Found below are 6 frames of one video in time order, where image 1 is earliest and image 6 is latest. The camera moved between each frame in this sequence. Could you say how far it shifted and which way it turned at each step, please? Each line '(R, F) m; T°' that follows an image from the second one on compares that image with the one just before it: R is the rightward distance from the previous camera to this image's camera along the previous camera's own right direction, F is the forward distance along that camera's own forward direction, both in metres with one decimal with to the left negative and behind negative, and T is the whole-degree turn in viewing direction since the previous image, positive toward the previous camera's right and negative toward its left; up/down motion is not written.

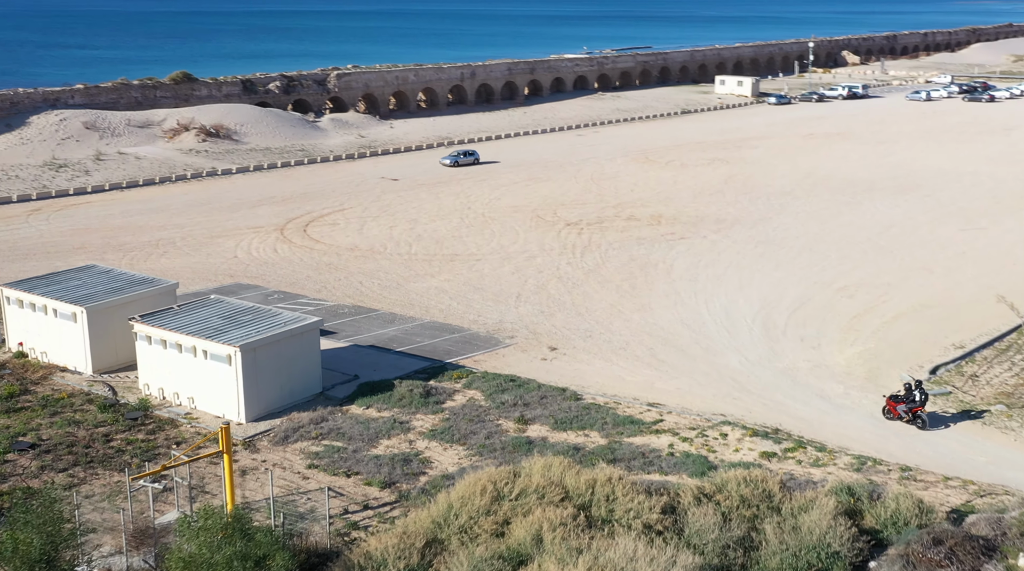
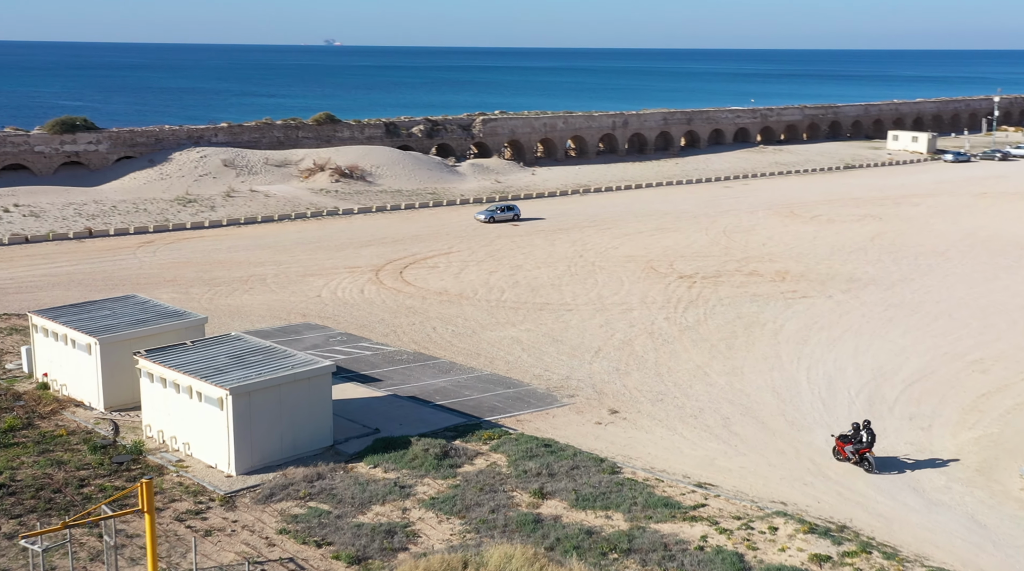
(+2.8, +3.4) m; -9°
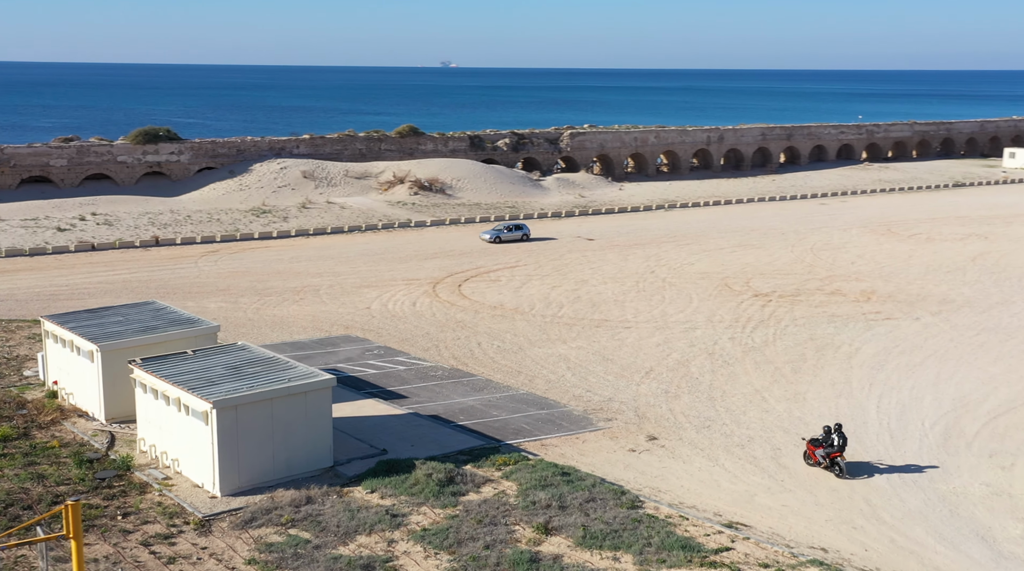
(+1.7, +2.3) m; -5°
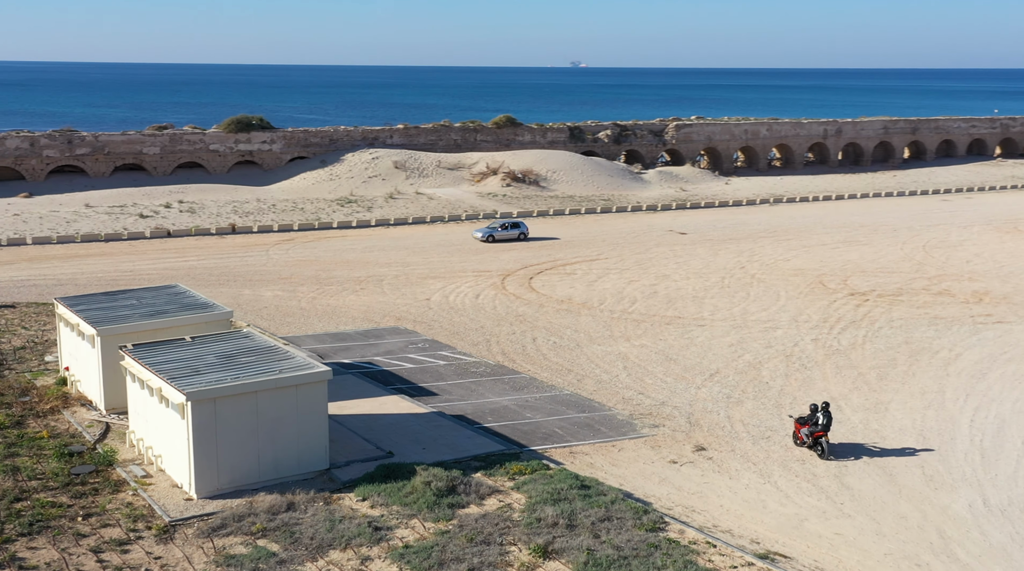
(+1.8, +2.6) m; -6°
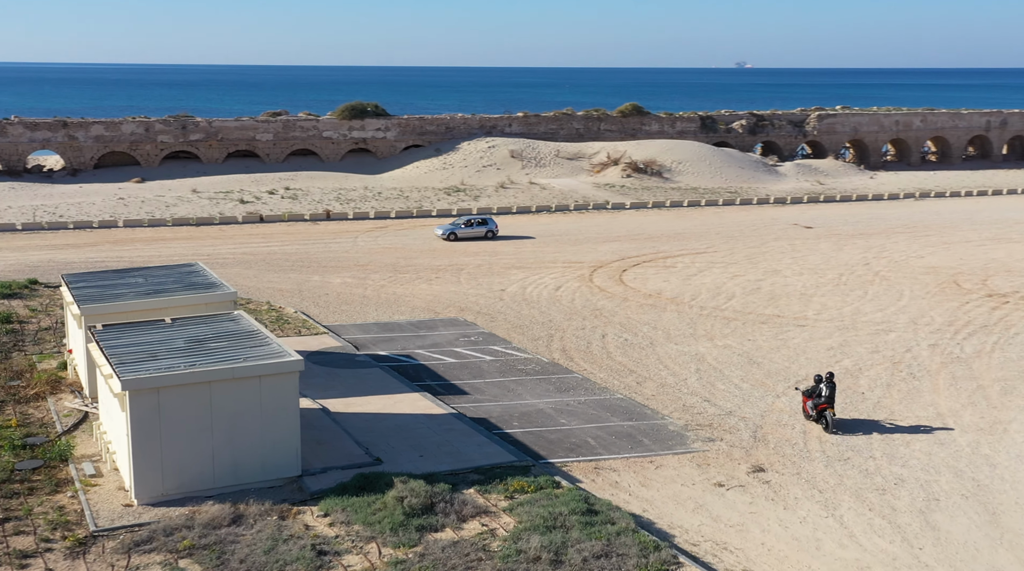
(+2.1, +3.4) m; -8°
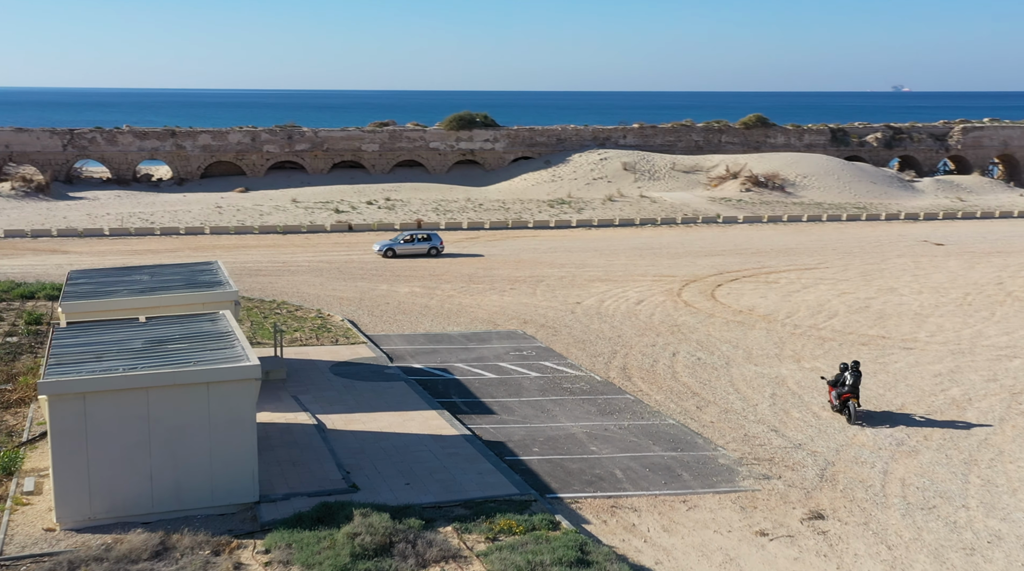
(+1.8, +2.9) m; -7°
